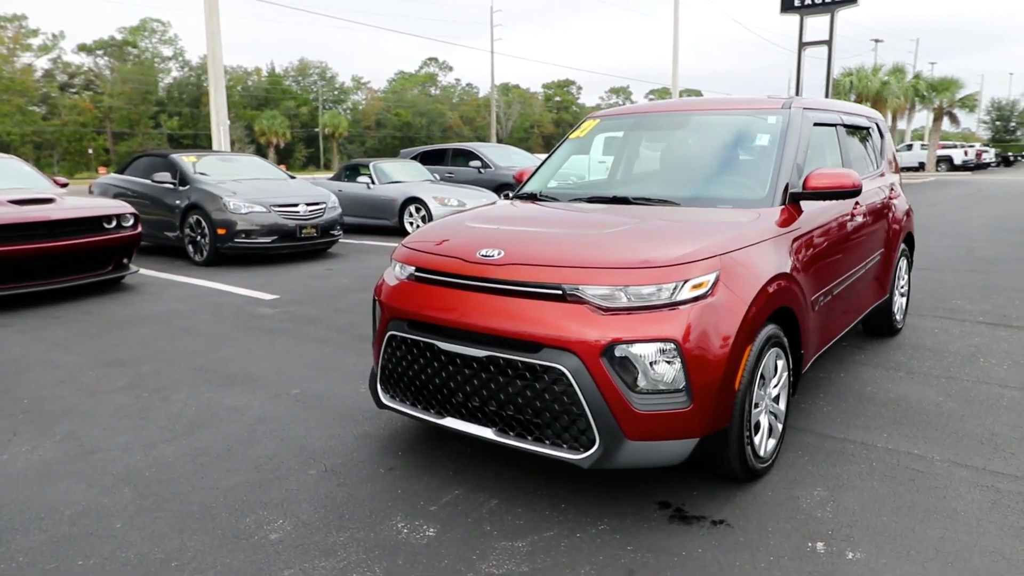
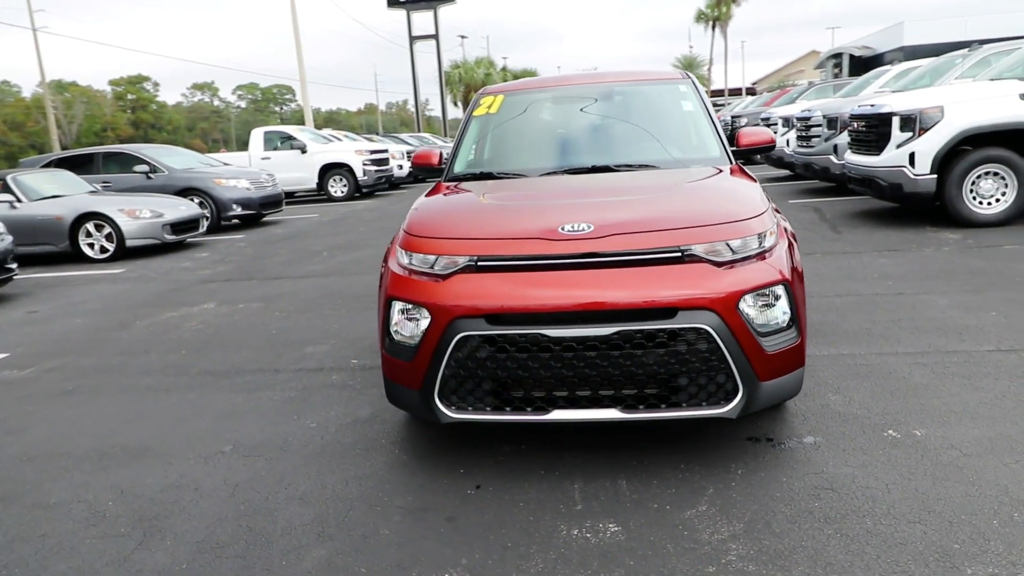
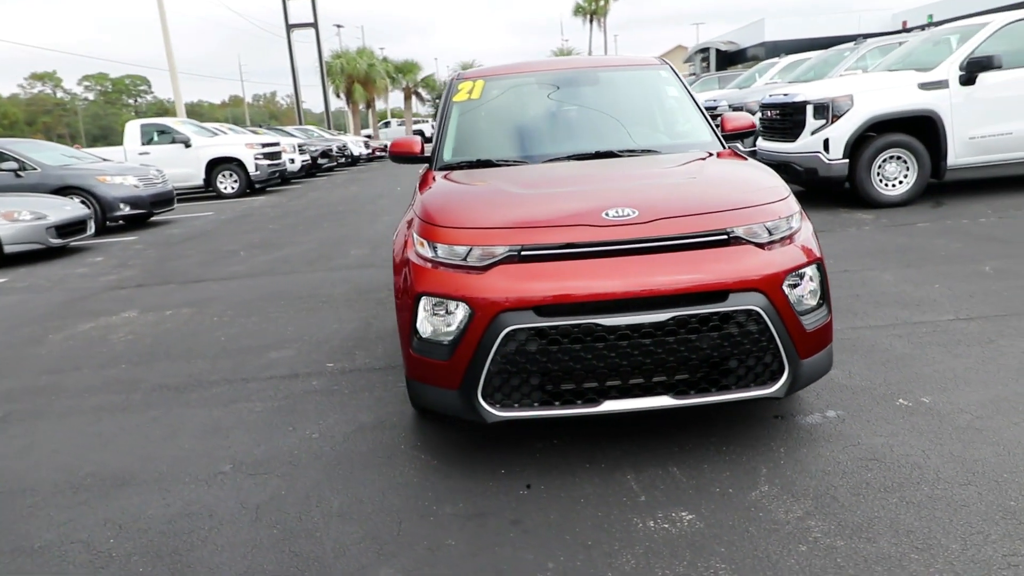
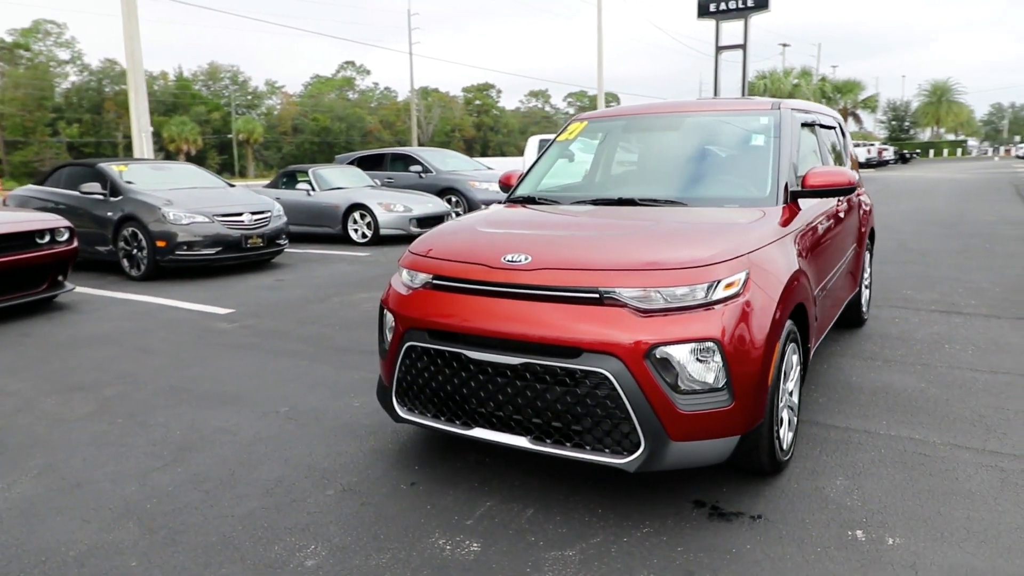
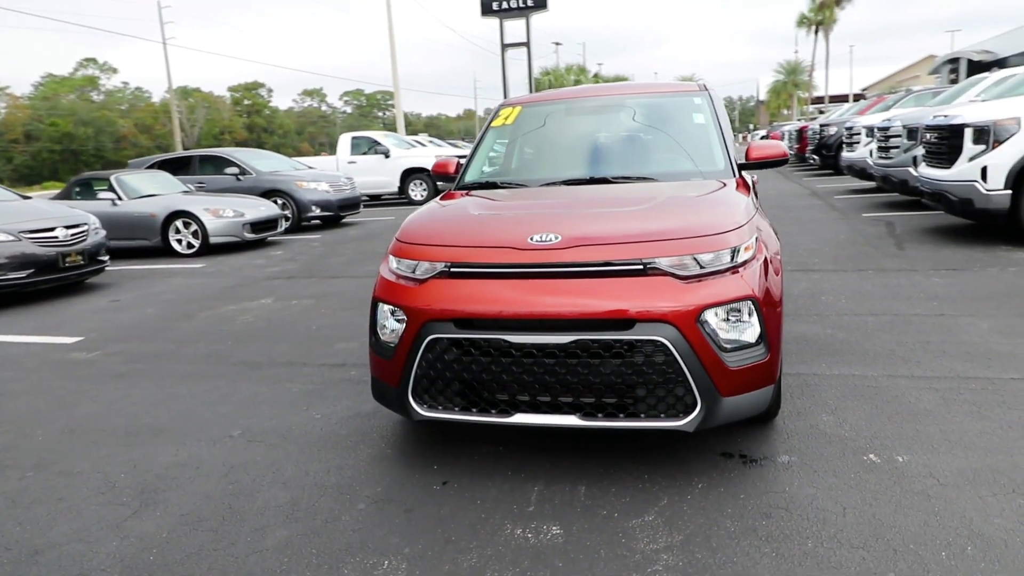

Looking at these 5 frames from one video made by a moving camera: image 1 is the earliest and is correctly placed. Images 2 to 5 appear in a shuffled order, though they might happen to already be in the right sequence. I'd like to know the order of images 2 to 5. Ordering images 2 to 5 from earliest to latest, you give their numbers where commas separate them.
4, 5, 2, 3
